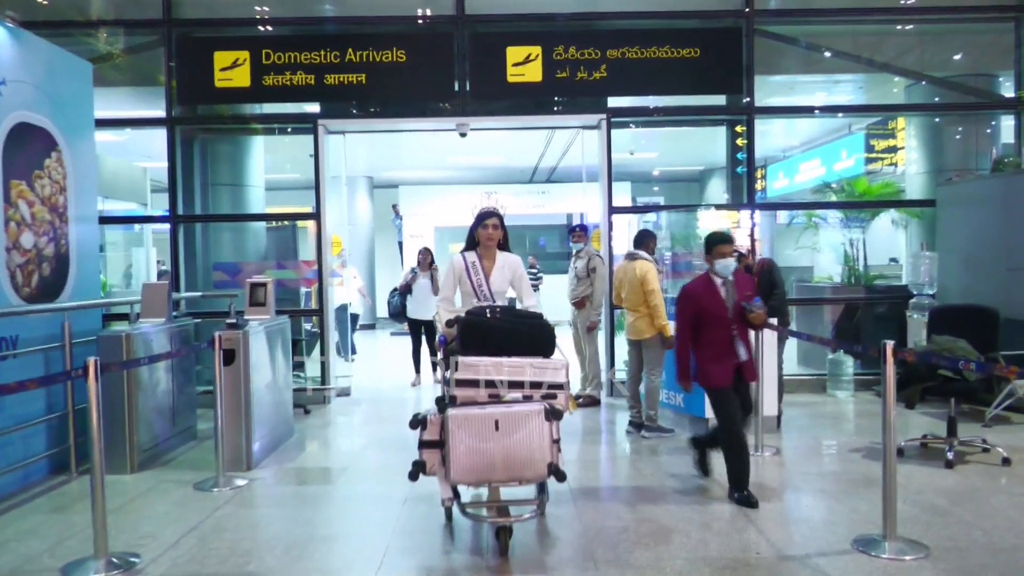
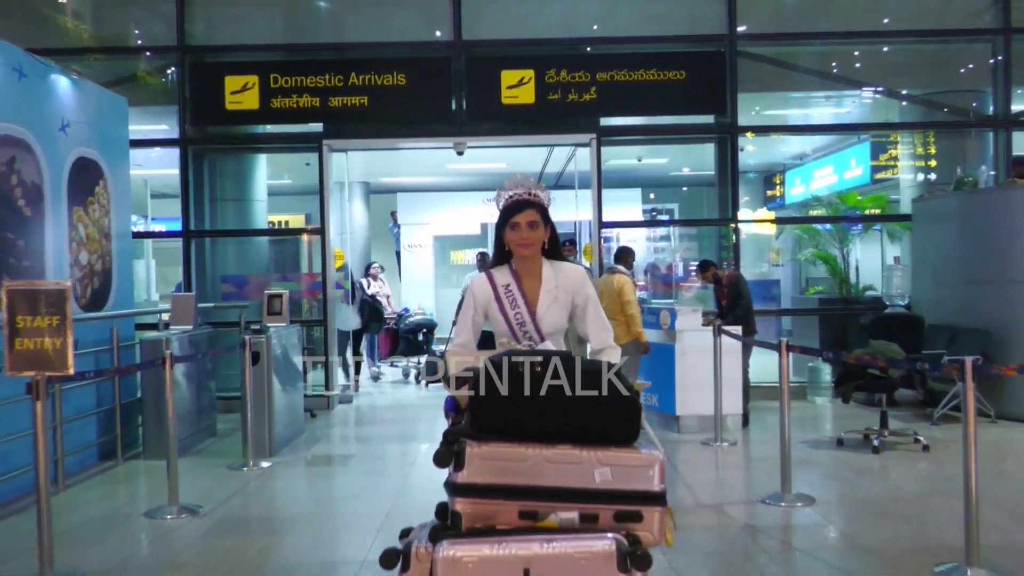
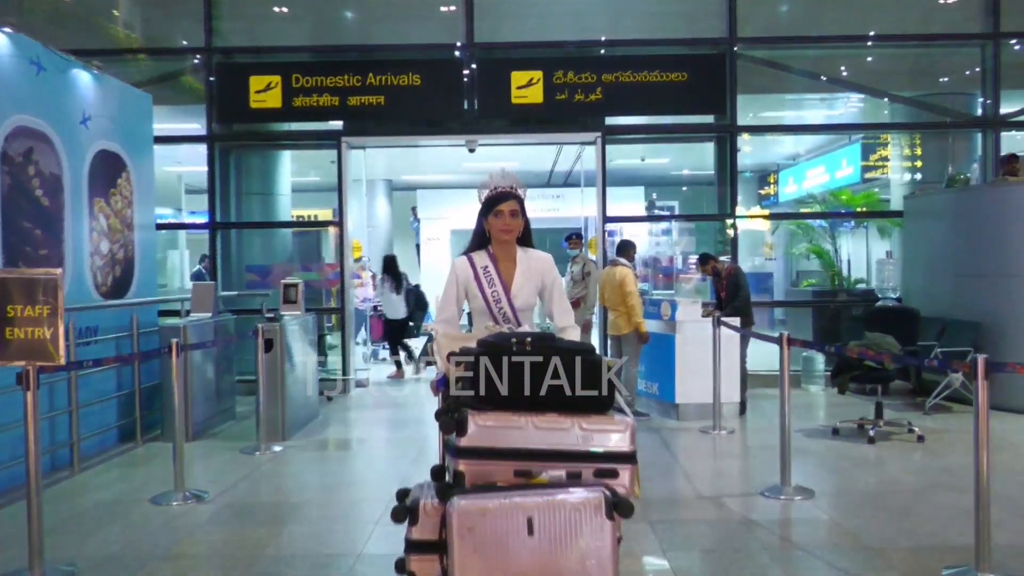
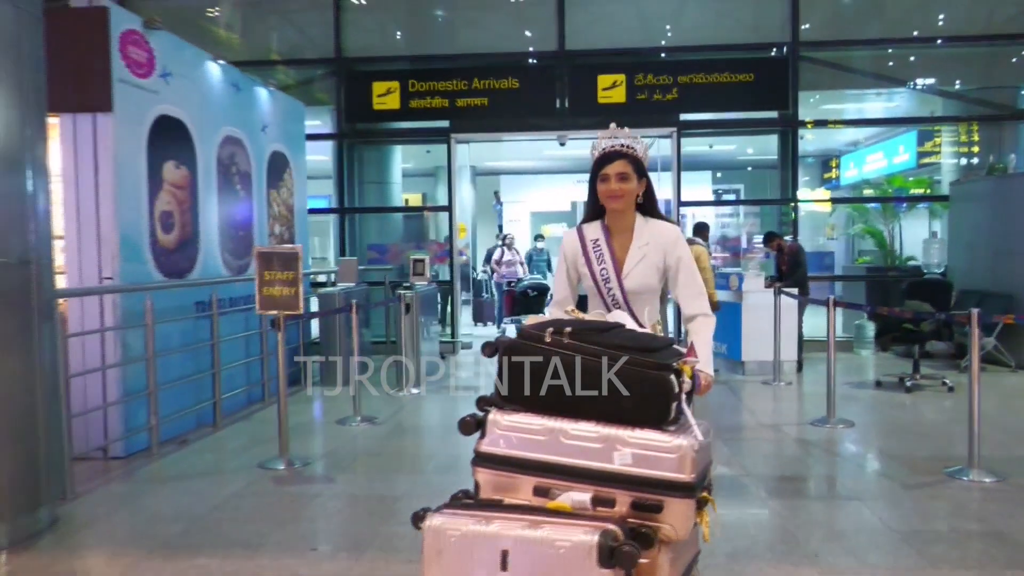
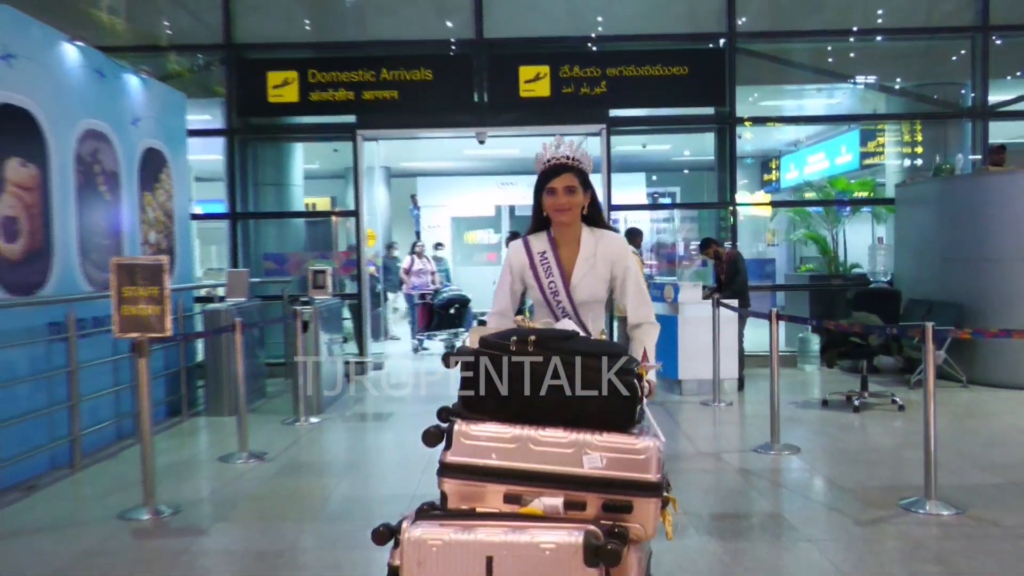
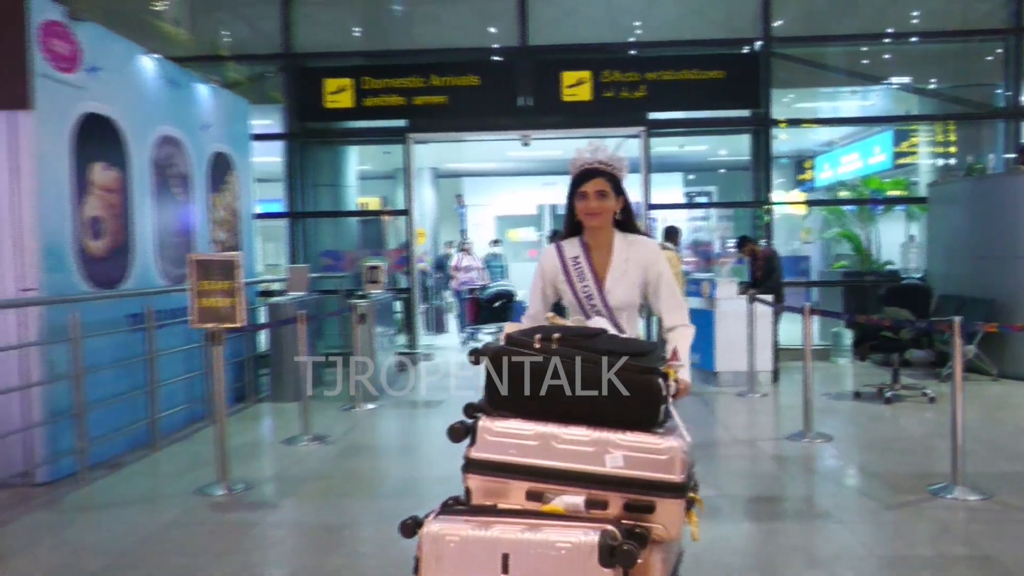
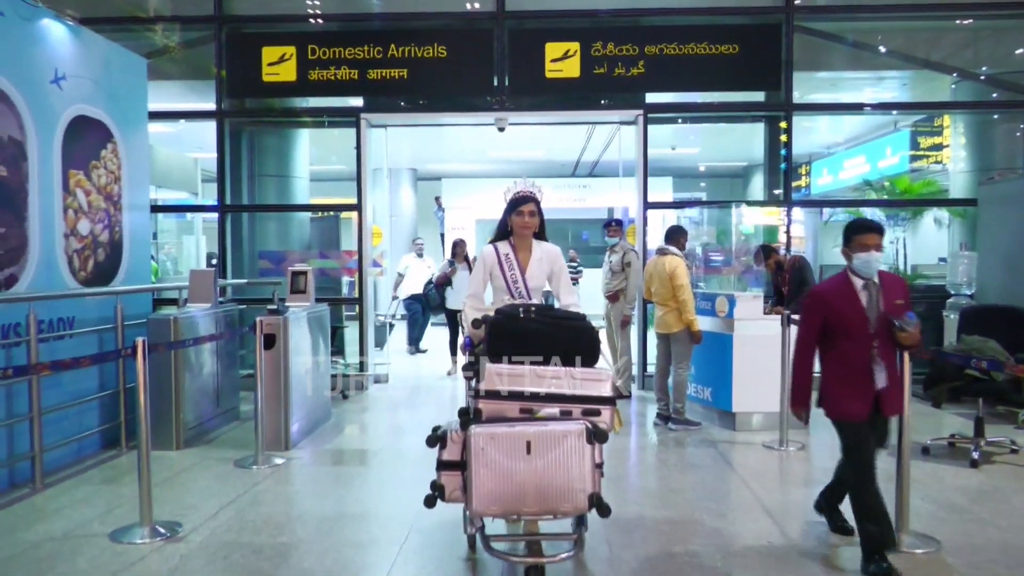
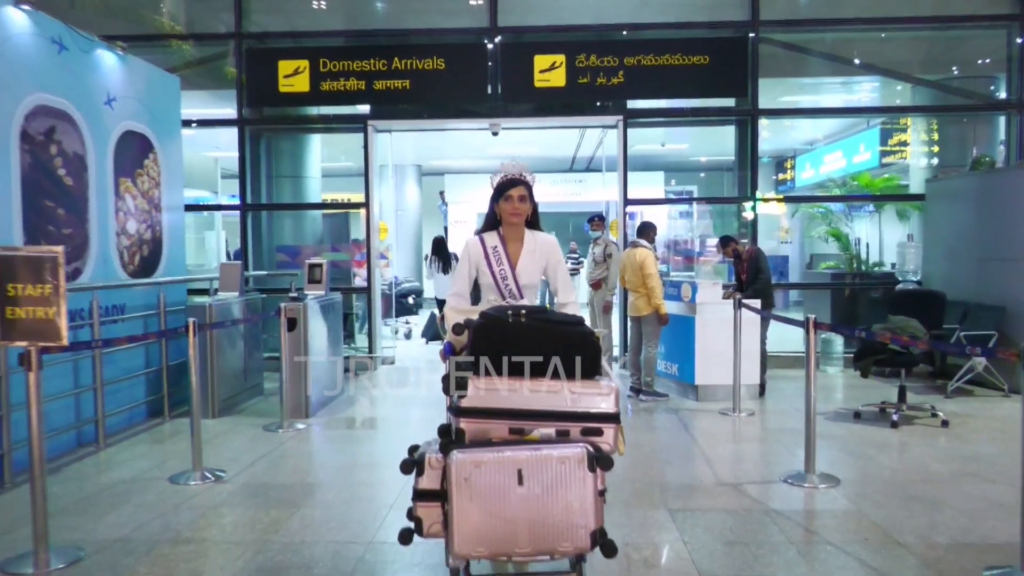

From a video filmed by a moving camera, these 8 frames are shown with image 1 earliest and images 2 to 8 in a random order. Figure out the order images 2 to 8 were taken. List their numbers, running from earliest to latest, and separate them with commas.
7, 8, 3, 2, 5, 6, 4
